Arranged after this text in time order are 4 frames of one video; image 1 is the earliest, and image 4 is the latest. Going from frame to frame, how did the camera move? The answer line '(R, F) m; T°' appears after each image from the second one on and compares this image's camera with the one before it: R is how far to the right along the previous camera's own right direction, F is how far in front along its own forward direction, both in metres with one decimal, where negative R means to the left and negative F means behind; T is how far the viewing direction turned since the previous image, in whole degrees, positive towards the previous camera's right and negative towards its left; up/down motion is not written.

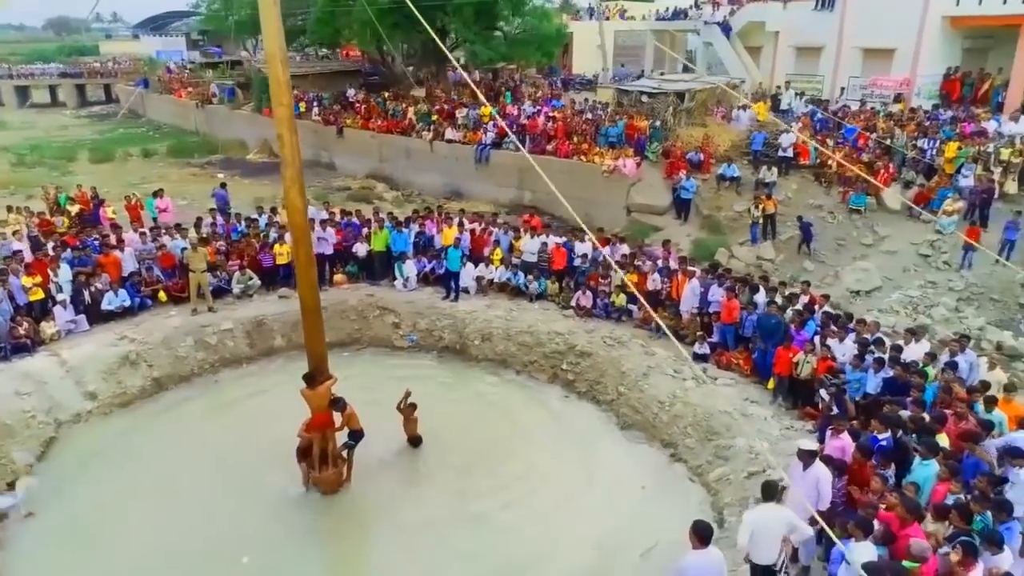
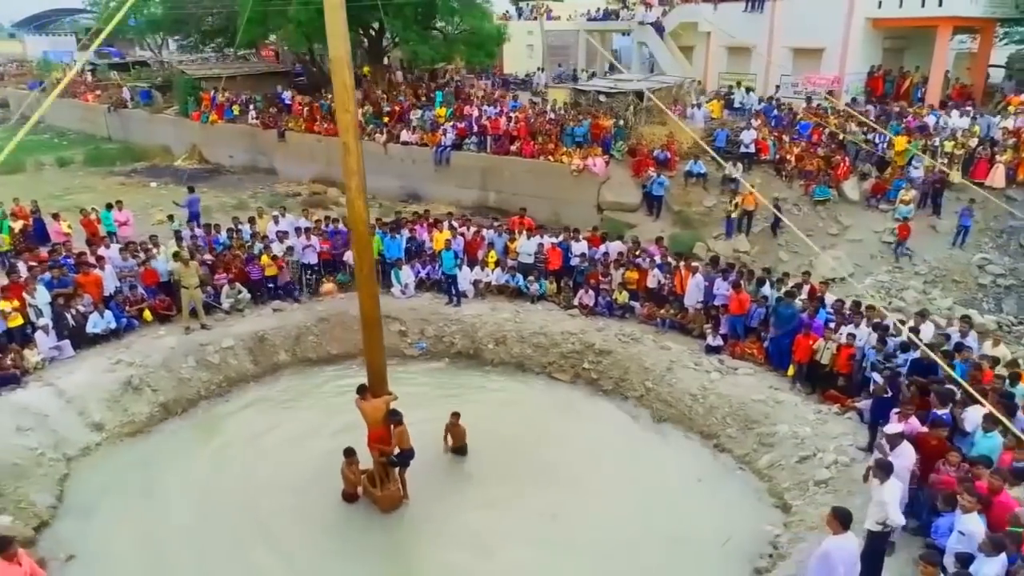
(-1.8, +0.1) m; +7°
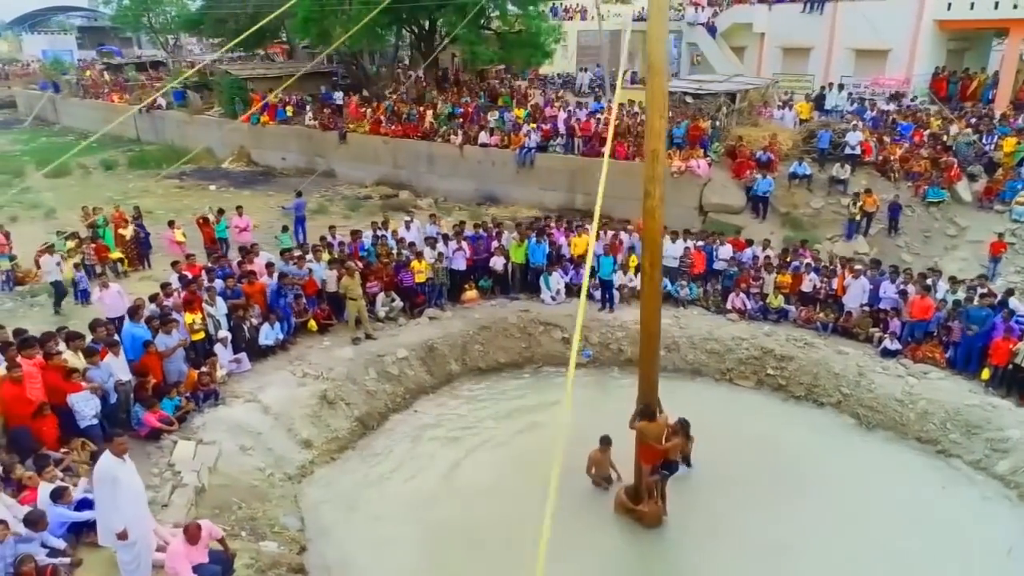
(-3.5, +0.3) m; +2°
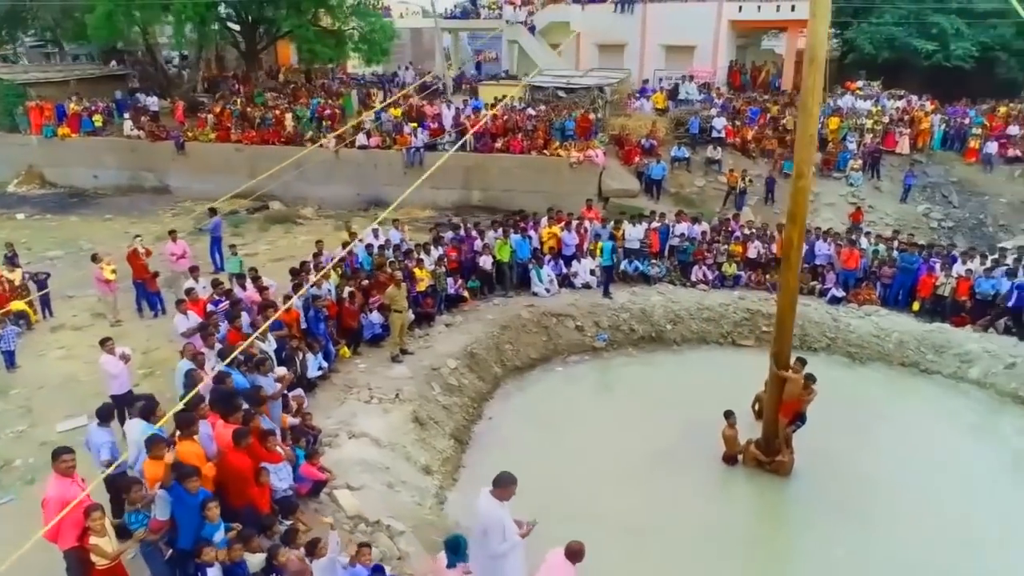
(-4.7, +0.8) m; +20°
